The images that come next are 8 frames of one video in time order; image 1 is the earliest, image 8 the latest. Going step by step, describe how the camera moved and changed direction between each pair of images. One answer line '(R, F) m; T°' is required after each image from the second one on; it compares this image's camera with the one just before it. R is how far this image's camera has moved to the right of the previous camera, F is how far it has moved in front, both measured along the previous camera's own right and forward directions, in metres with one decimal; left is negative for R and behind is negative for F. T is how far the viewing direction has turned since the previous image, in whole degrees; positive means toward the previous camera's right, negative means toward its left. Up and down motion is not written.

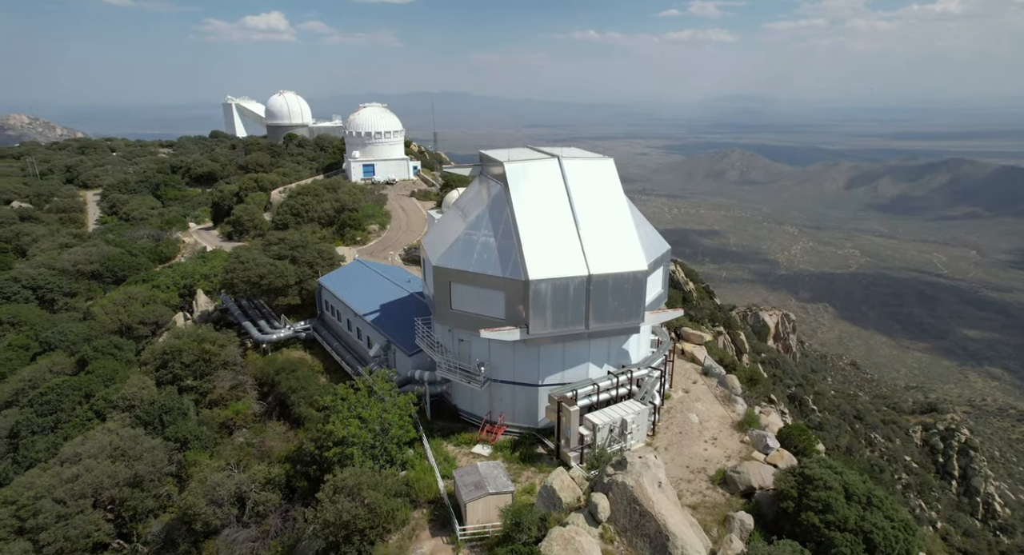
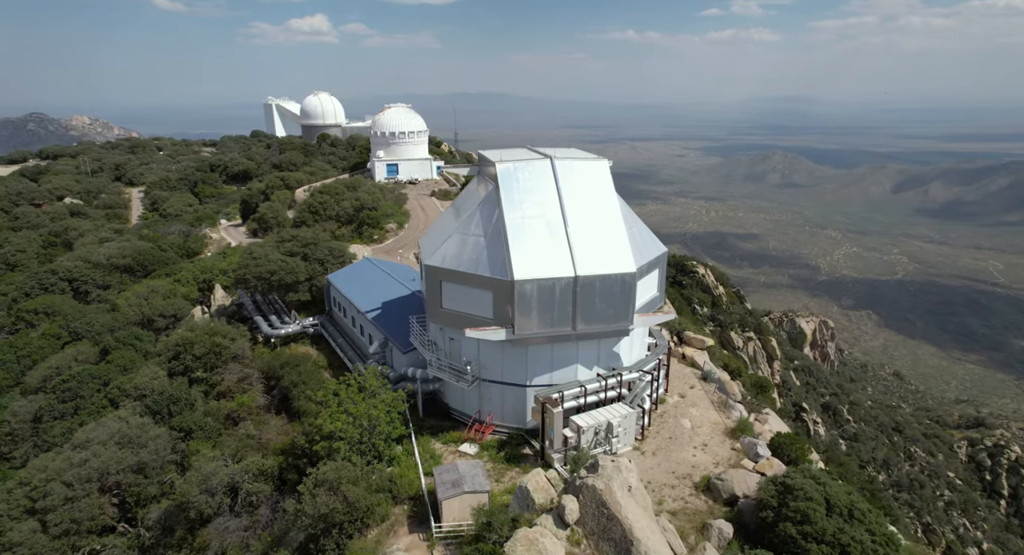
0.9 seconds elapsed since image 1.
(+0.9, 0.0) m; -3°
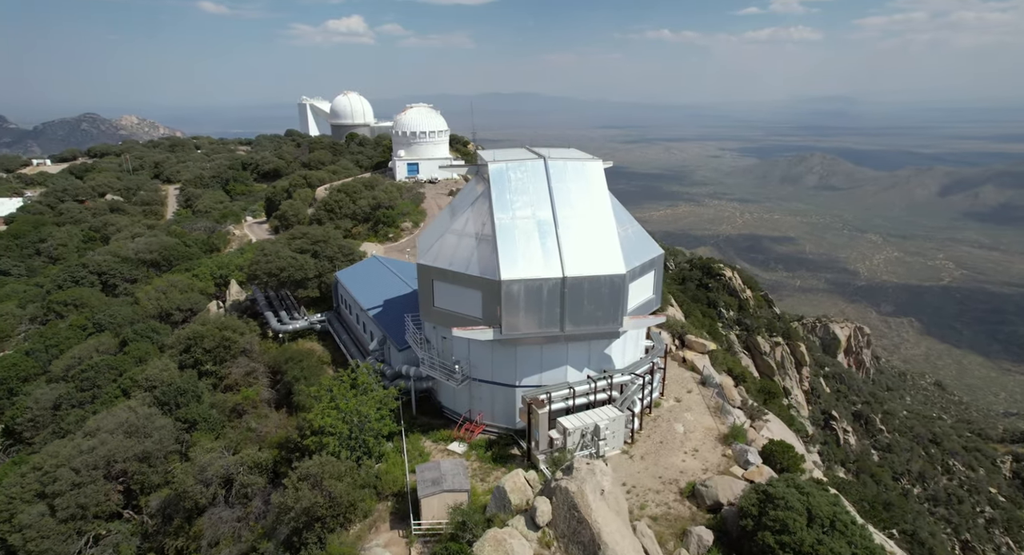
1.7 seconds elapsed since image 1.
(+0.8, 0.0) m; -3°
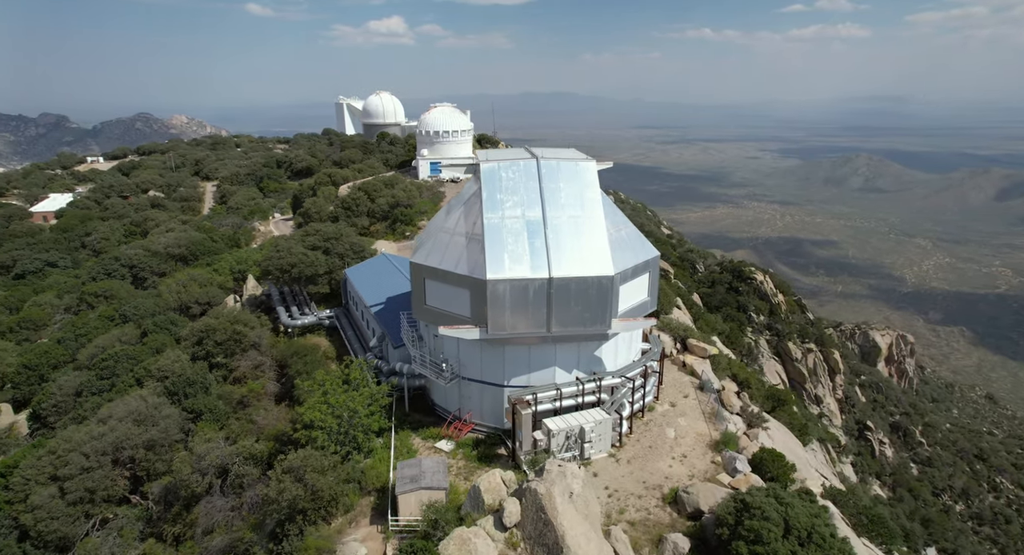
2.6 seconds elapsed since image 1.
(+0.9, 0.0) m; -3°
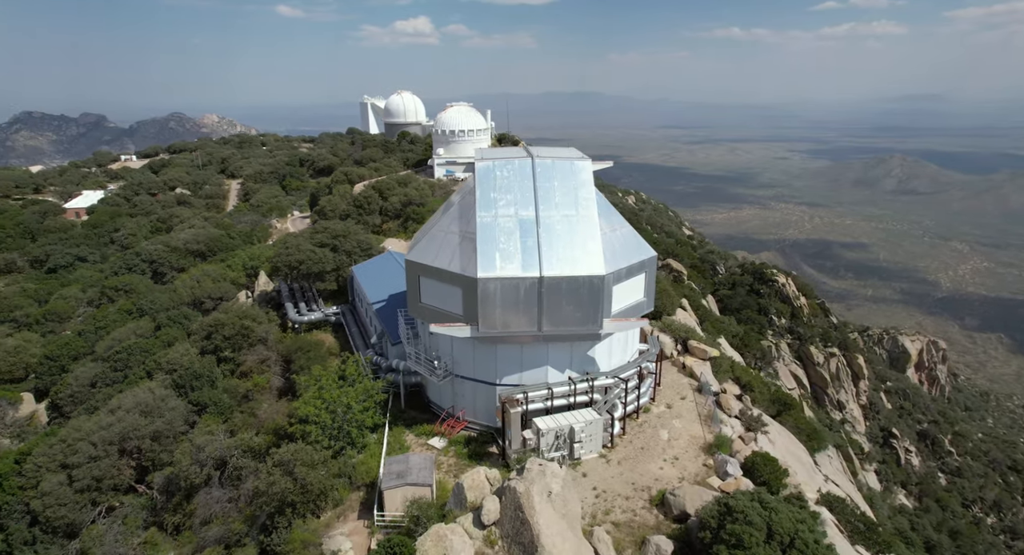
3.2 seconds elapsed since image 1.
(+0.6, 0.0) m; -2°
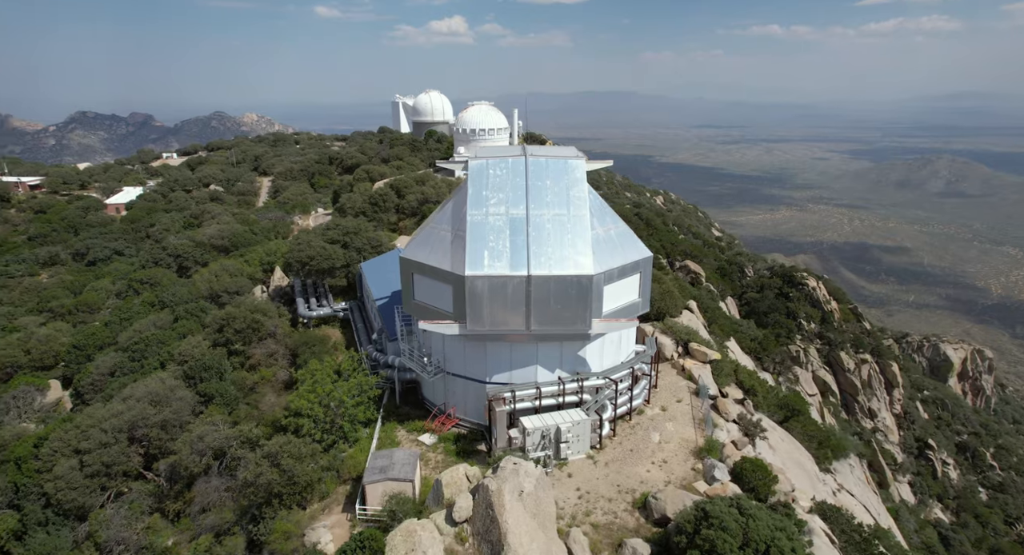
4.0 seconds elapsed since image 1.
(+0.8, 0.0) m; -3°
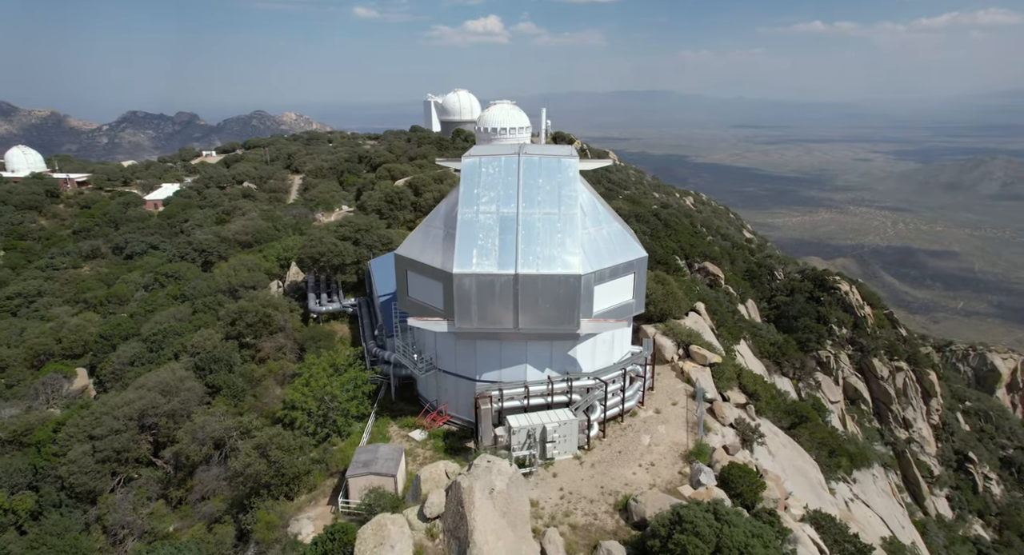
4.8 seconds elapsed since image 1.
(+0.8, 0.0) m; -3°
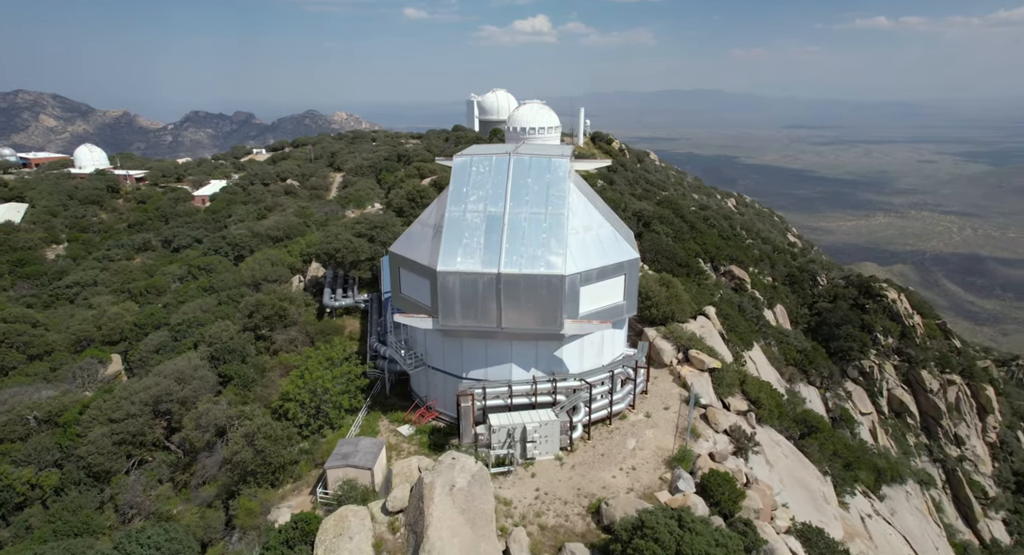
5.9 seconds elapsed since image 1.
(+1.2, 0.0) m; -4°
